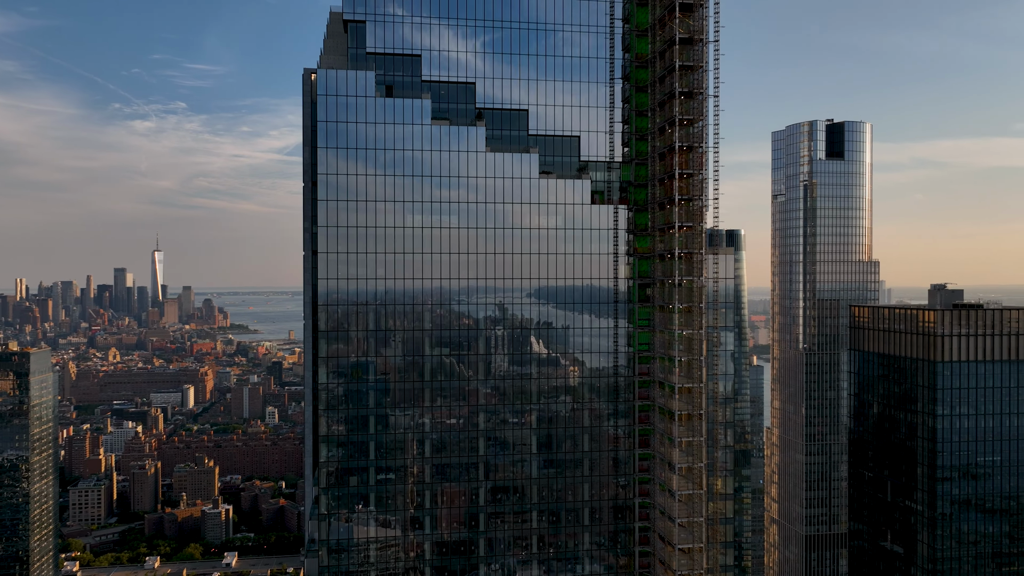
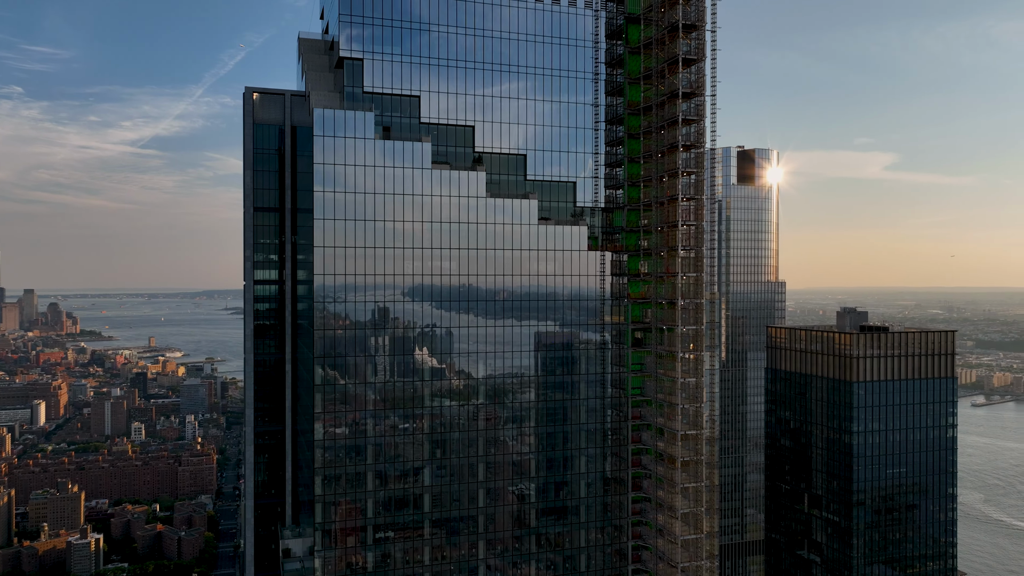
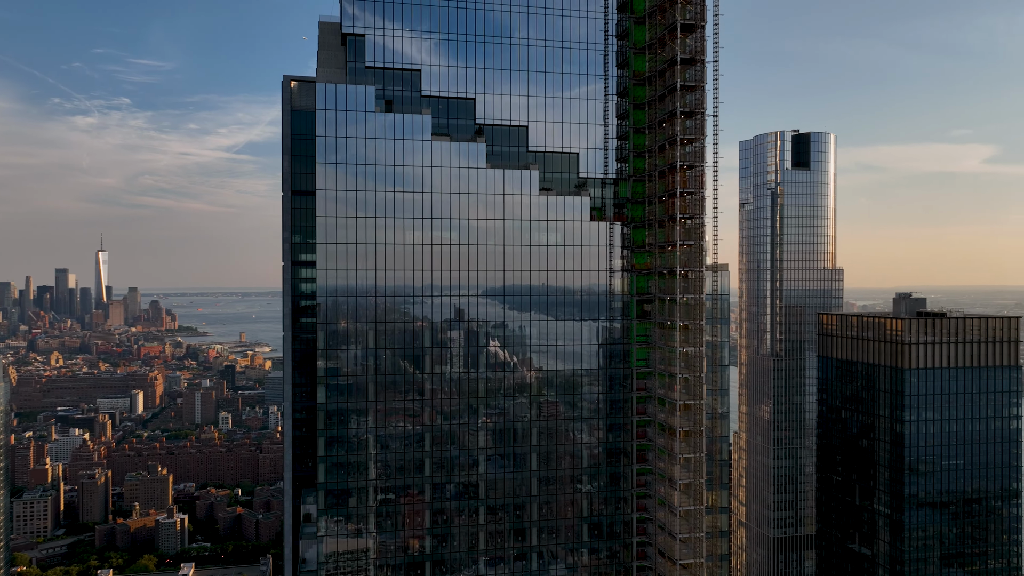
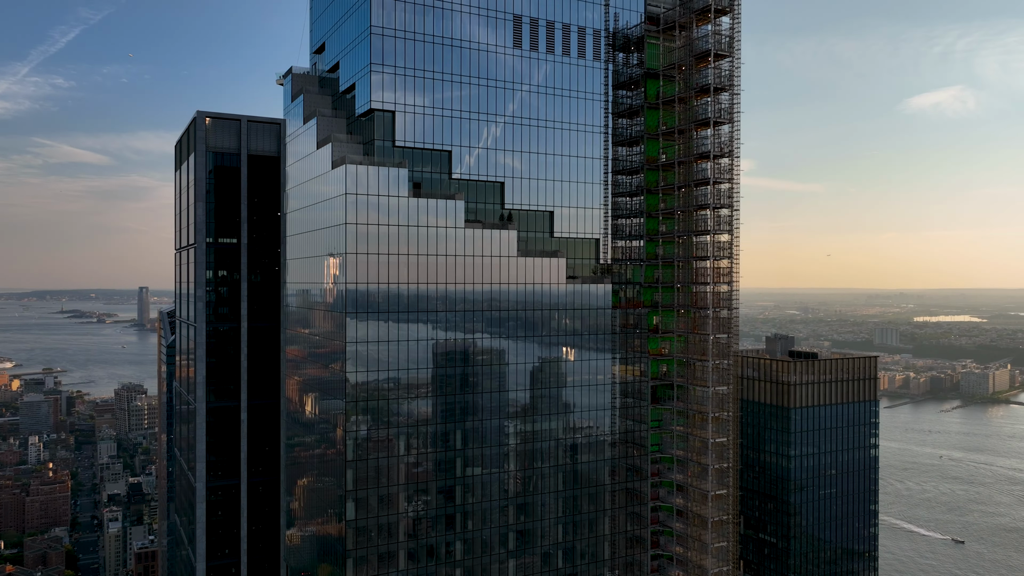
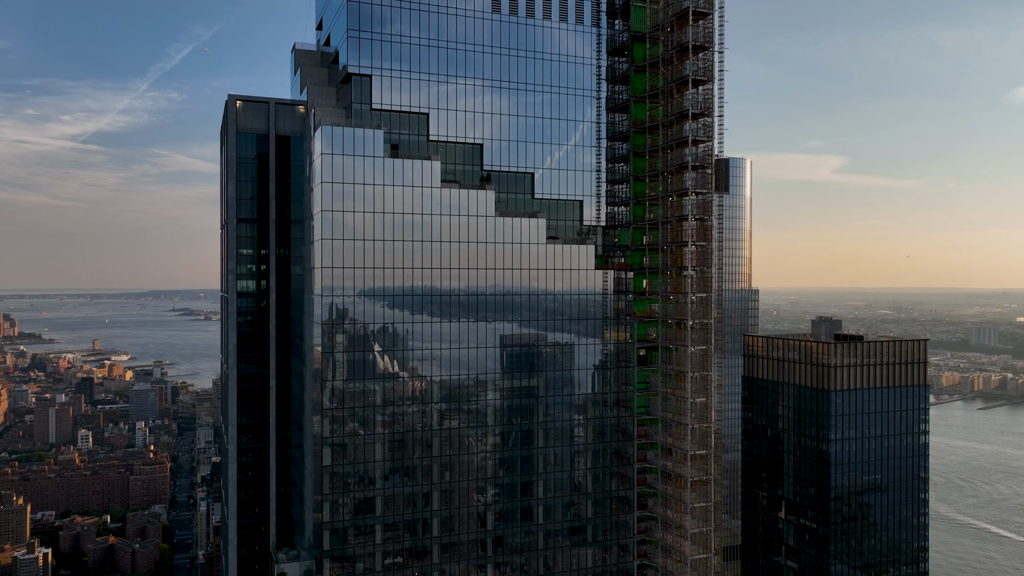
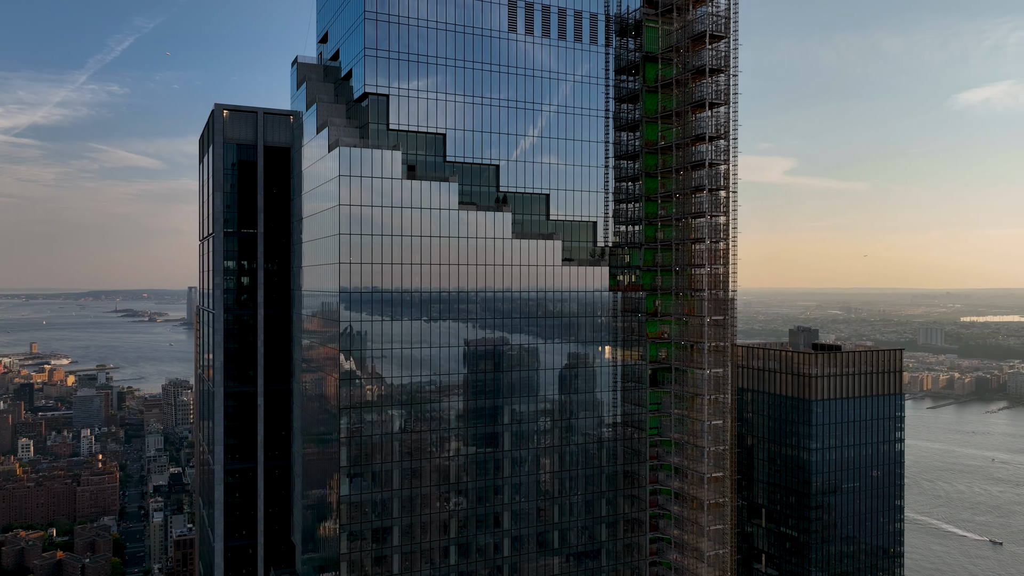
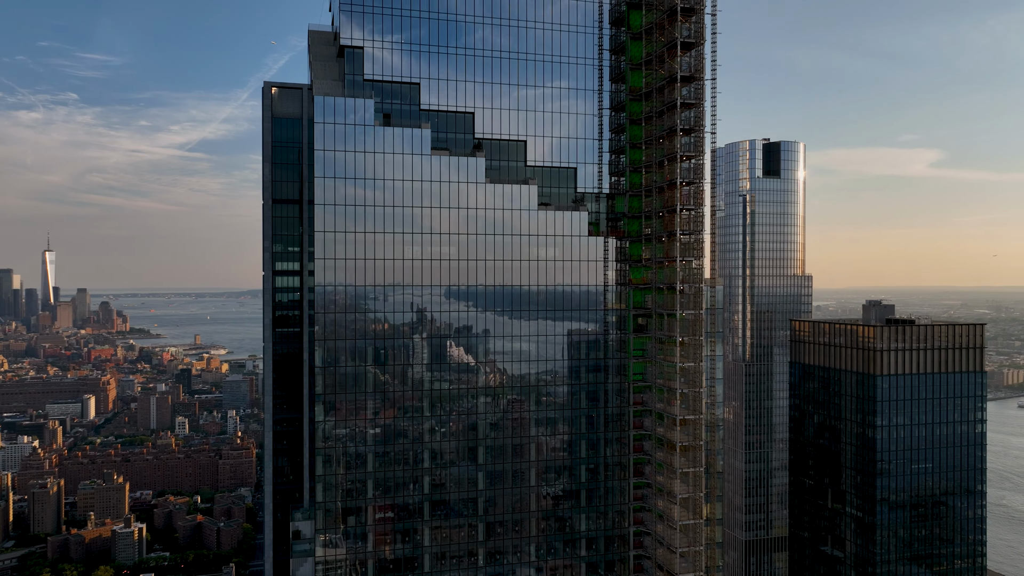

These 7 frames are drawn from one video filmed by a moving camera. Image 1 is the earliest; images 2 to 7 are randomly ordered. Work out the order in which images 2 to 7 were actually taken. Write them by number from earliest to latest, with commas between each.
3, 7, 2, 5, 6, 4
